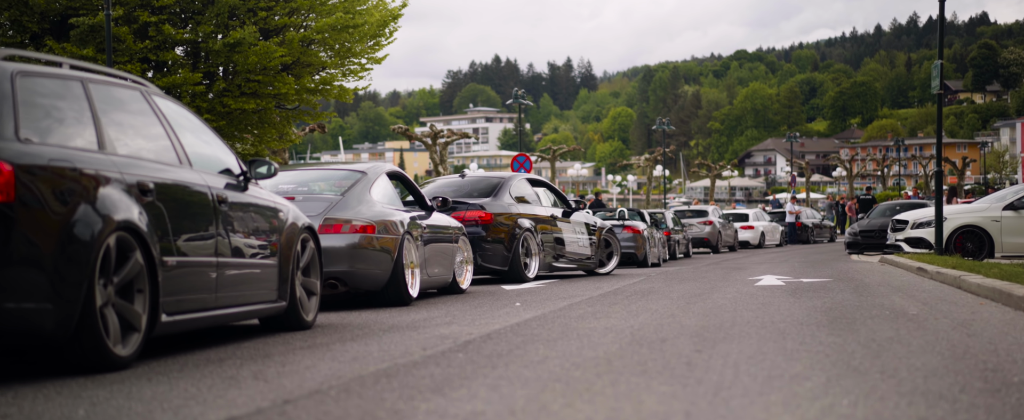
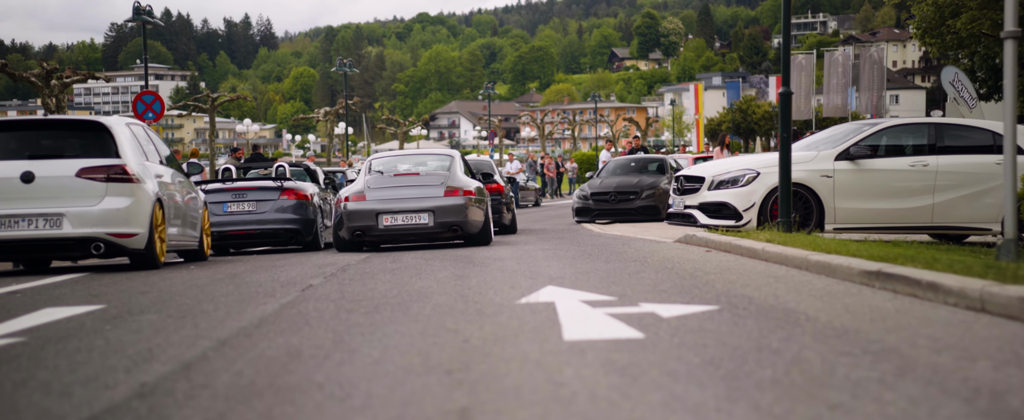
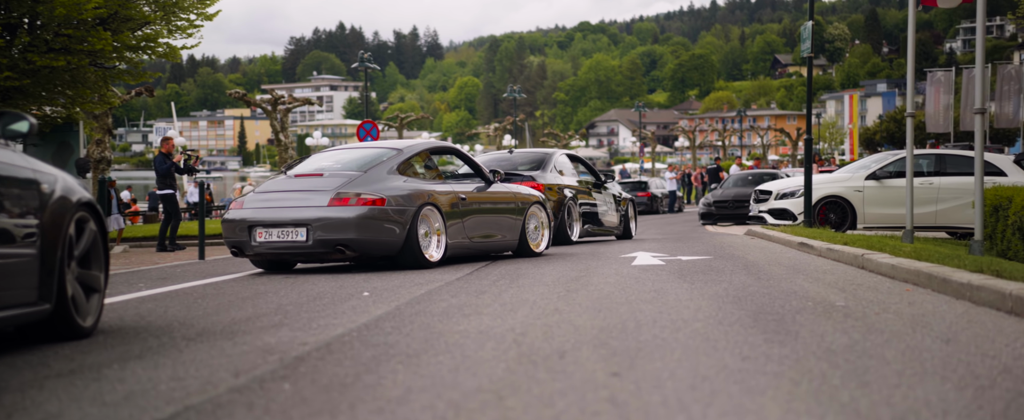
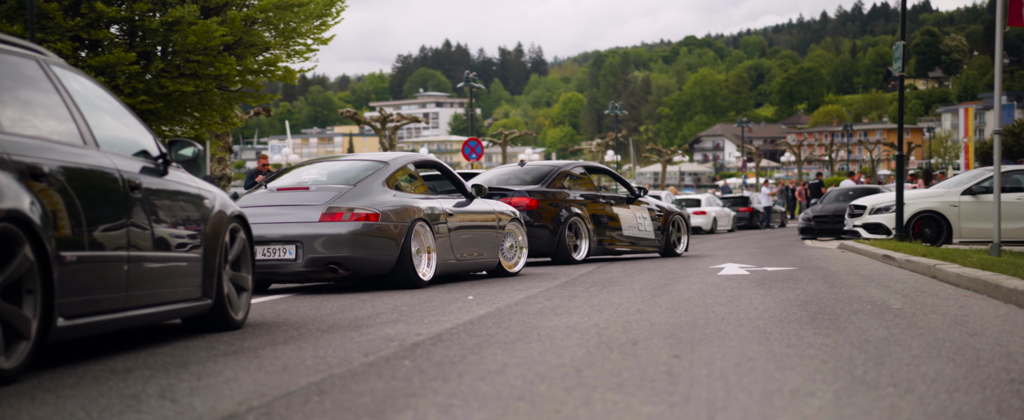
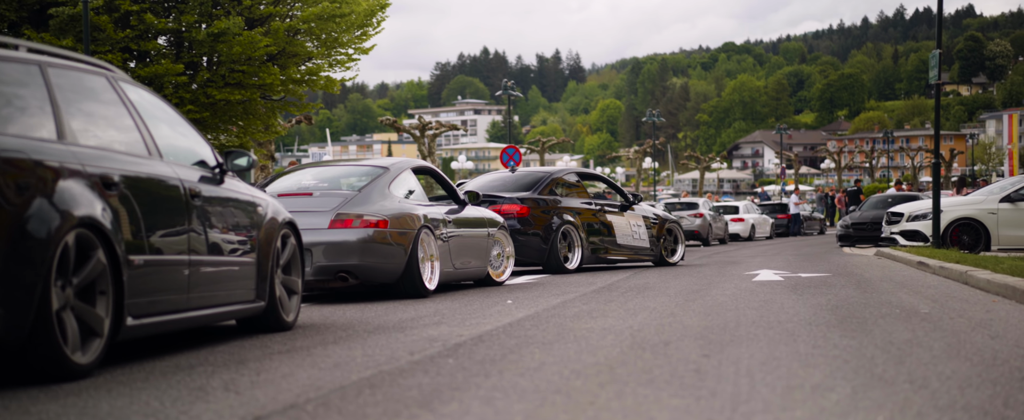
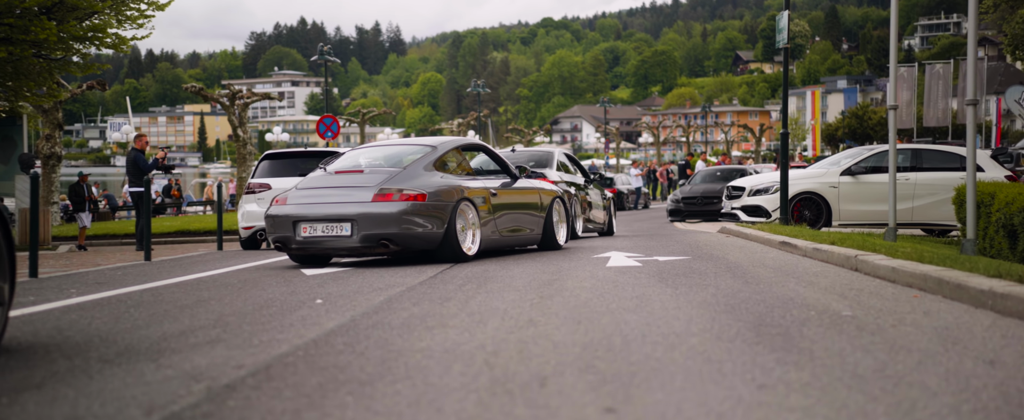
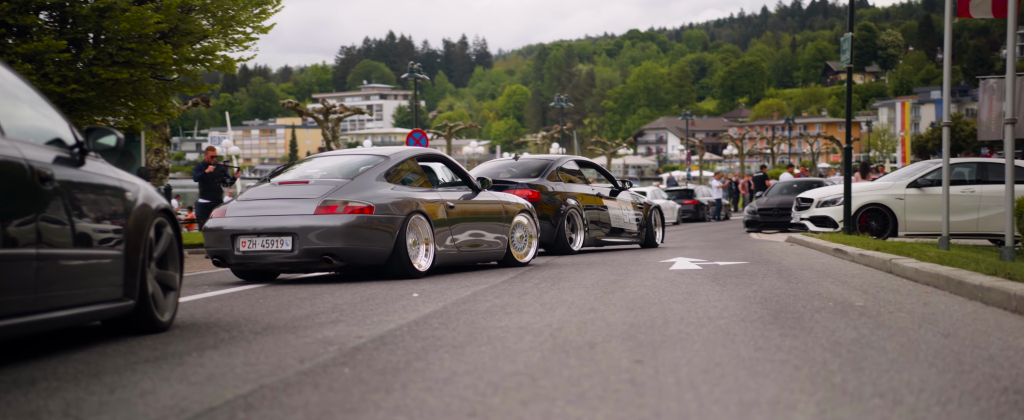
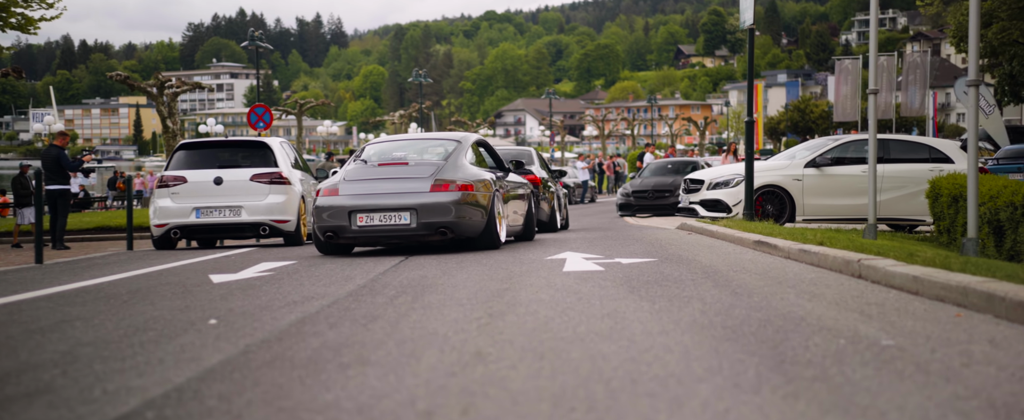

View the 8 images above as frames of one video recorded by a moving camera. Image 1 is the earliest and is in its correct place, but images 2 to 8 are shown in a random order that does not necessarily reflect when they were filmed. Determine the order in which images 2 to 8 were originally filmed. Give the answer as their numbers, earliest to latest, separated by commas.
5, 4, 7, 3, 6, 8, 2
